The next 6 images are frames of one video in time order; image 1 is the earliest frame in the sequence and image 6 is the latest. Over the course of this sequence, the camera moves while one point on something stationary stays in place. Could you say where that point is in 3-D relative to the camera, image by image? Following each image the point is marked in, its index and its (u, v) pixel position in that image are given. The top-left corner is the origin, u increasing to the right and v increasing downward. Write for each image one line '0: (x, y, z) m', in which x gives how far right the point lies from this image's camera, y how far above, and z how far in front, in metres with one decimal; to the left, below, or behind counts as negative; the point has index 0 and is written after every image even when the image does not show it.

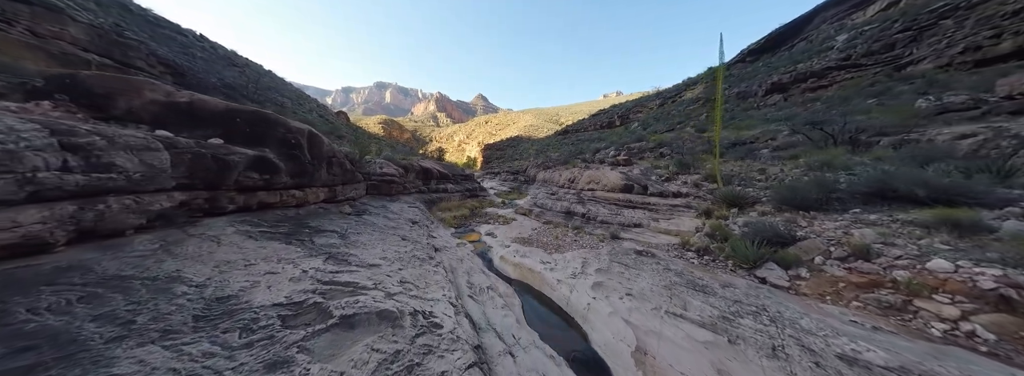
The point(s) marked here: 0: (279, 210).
0: (-5.1, -0.5, +4.4) m
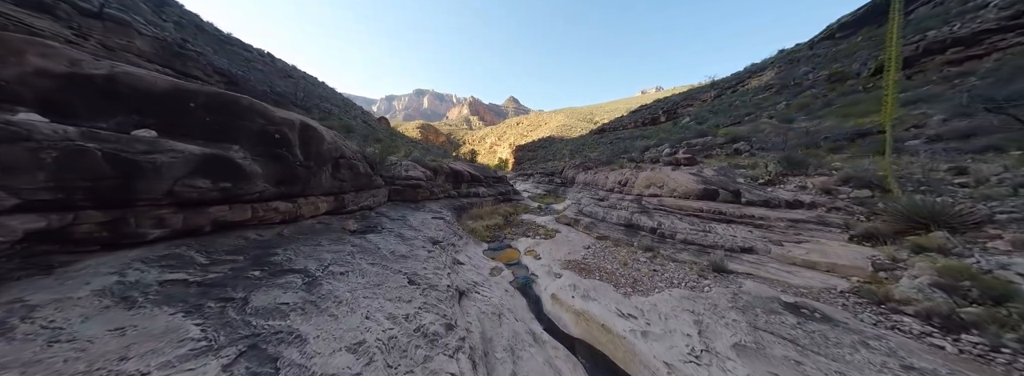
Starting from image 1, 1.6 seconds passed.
0: (-4.2, -0.7, +3.4) m
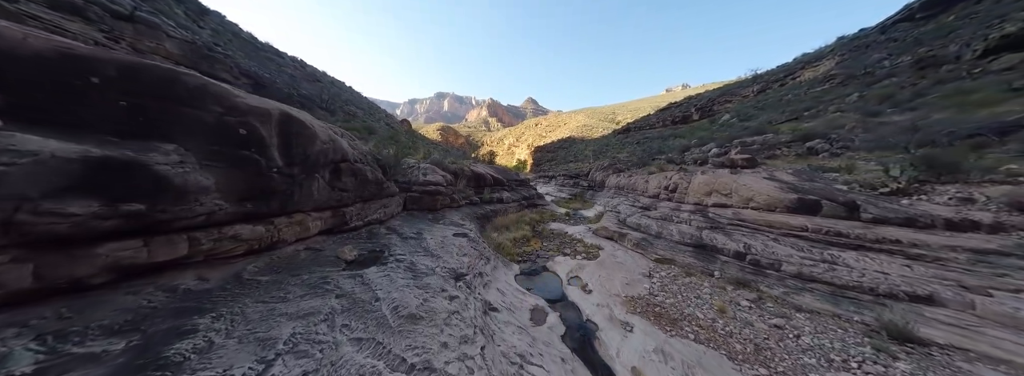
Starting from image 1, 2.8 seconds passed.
0: (-3.4, -0.9, +2.4) m
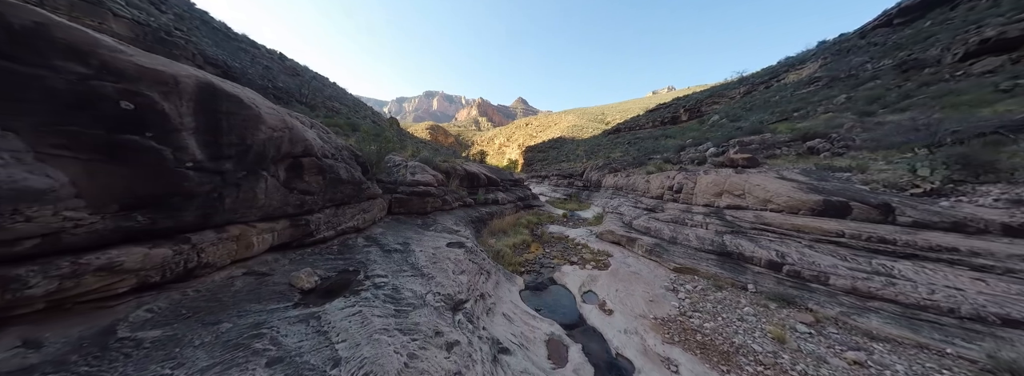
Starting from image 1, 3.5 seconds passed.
0: (-3.2, -0.9, +1.5) m
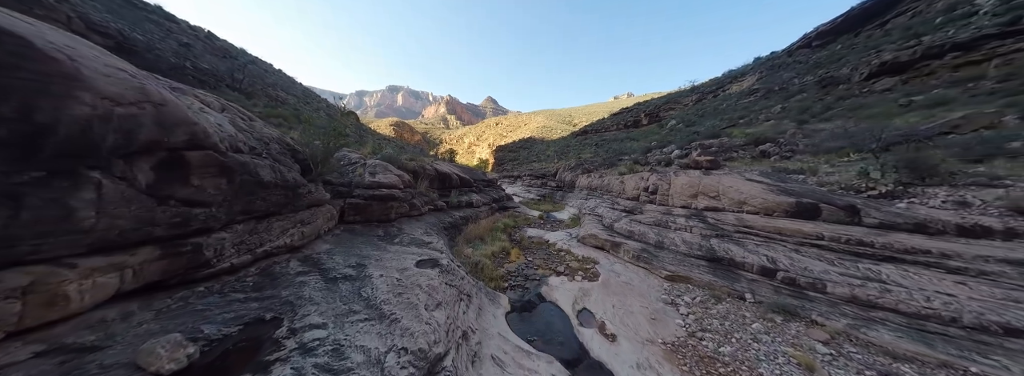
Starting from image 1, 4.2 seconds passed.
0: (-3.1, -1.0, +0.3) m
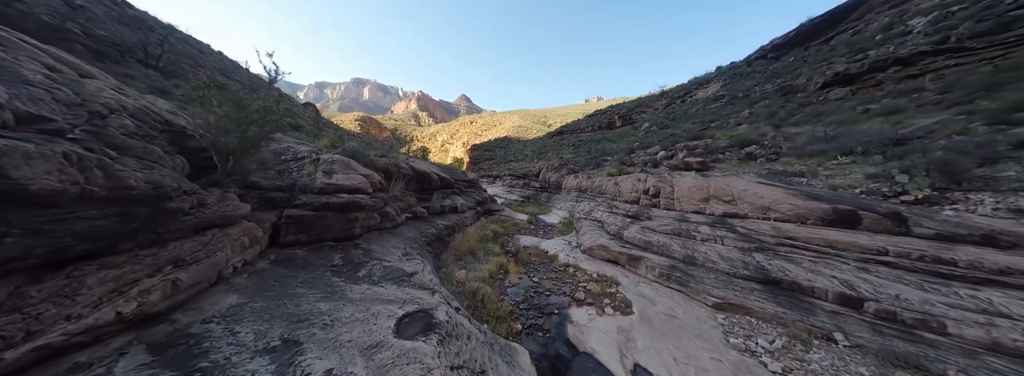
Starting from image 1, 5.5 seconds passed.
0: (-2.2, -1.2, -1.4) m
